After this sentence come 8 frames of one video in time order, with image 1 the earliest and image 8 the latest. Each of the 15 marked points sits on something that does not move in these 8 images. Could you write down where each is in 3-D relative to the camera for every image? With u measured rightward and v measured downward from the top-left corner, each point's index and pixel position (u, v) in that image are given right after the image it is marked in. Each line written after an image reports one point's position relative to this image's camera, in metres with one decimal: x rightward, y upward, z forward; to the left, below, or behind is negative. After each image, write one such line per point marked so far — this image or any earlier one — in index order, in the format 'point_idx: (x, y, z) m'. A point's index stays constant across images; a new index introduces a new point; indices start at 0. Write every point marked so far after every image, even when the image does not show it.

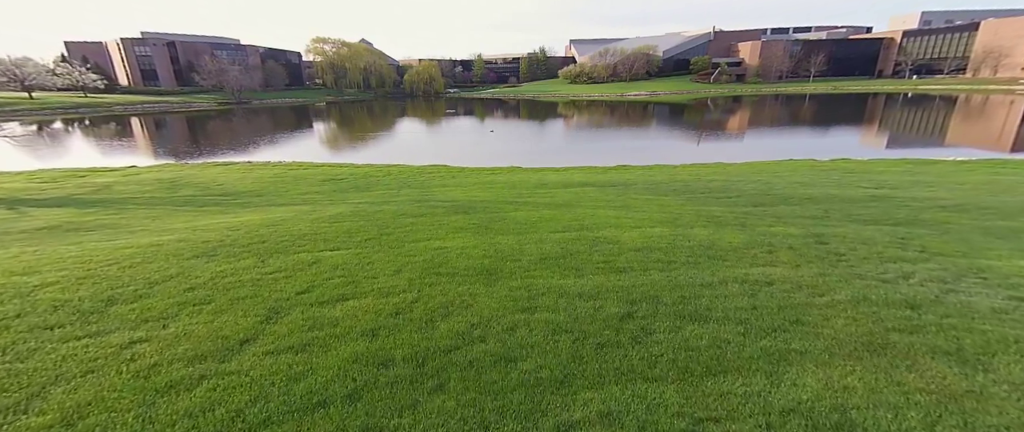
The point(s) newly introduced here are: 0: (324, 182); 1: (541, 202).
0: (-5.7, +1.0, +14.9) m
1: (+0.6, +0.3, +10.0) m
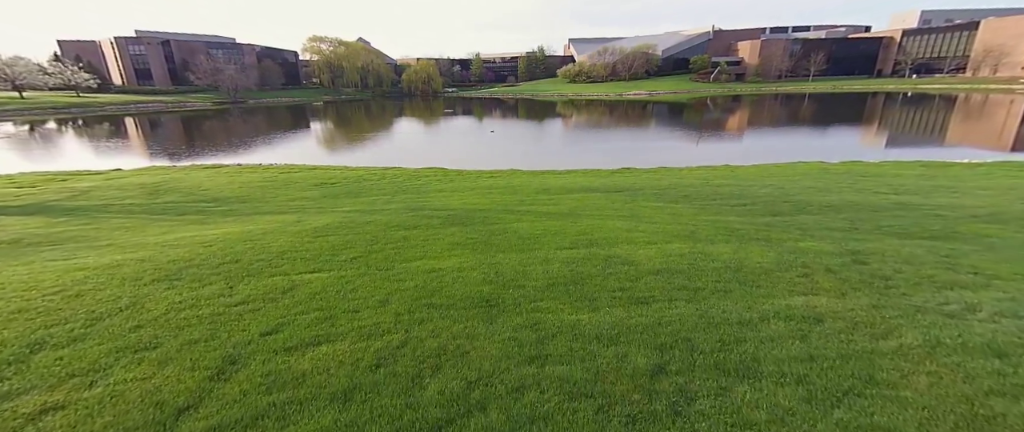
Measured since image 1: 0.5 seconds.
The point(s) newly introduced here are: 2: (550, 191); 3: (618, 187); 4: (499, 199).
0: (-5.7, +0.8, +14.2) m
1: (+0.7, +0.1, +9.3) m
2: (+1.0, +0.7, +12.8) m
3: (+2.8, +0.8, +13.1) m
4: (-0.3, +0.4, +11.5) m
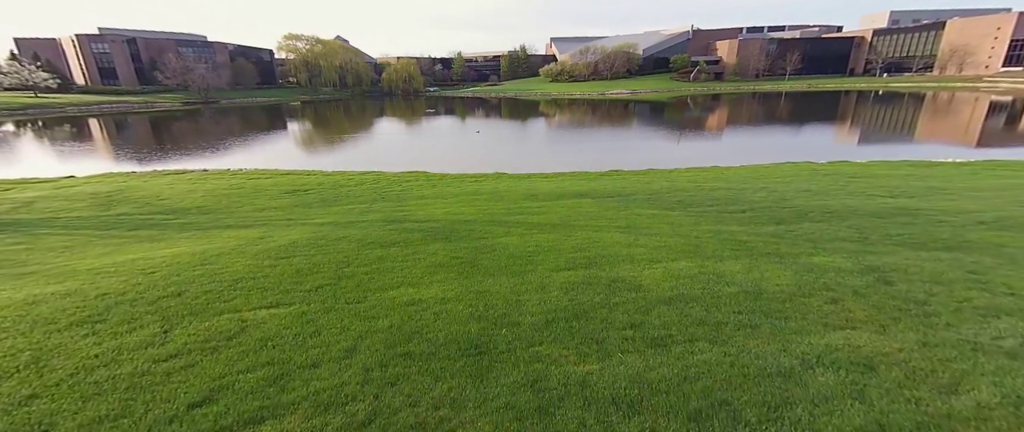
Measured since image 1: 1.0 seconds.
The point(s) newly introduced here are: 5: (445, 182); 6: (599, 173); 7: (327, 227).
0: (-6.2, +0.6, +13.3) m
1: (+0.4, -0.1, +8.7) m
2: (+0.6, +0.5, +12.2) m
3: (+2.4, +0.6, +12.5) m
4: (-0.6, +0.2, +10.8) m
5: (-2.2, +1.1, +15.5) m
6: (+3.0, +1.5, +17.1) m
7: (-3.3, -0.2, +8.7) m
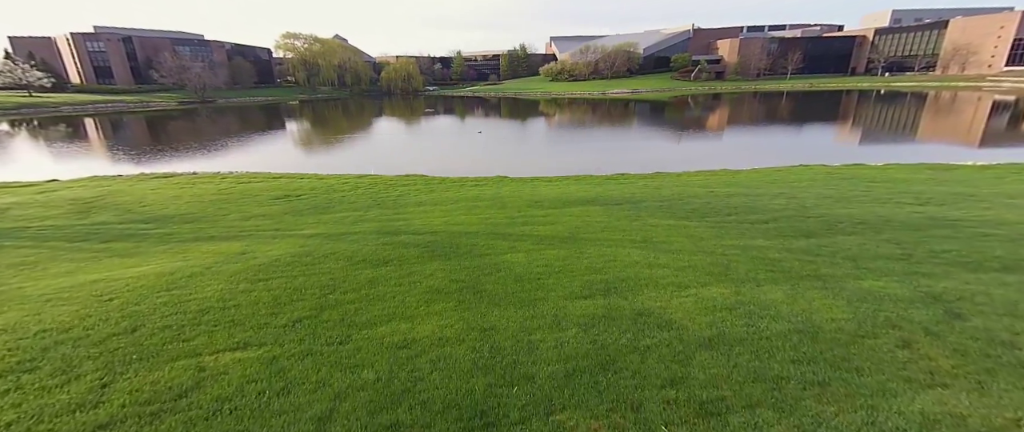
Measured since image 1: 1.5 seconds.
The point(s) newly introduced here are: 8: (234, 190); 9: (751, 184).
0: (-6.1, +0.4, +12.6) m
1: (+0.5, -0.2, +8.0) m
2: (+0.7, +0.3, +11.5) m
3: (+2.5, +0.4, +11.8) m
4: (-0.5, 0.0, +10.1) m
5: (-2.1, +0.9, +14.8) m
6: (+3.1, +1.3, +16.4) m
7: (-3.2, -0.4, +8.0) m
8: (-8.2, +0.8, +14.3) m
9: (+7.0, +0.9, +14.2) m
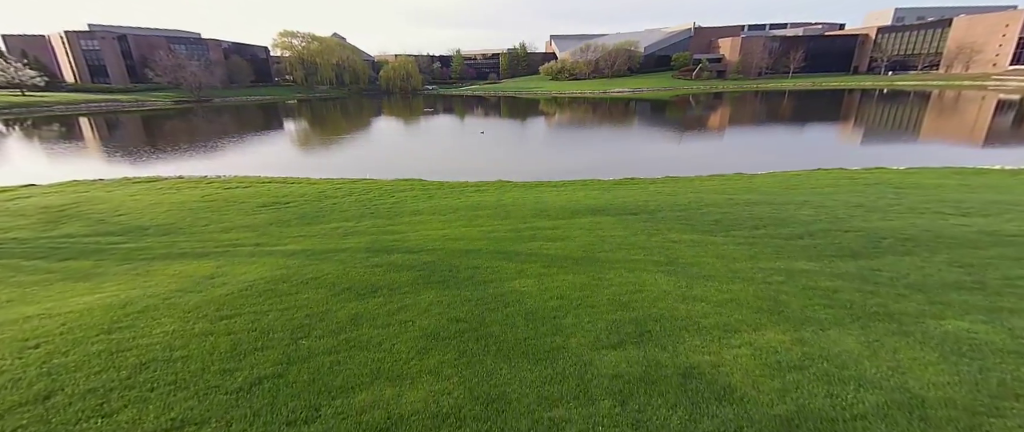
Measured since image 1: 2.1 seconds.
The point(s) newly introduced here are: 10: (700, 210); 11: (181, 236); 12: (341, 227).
0: (-6.0, +0.2, +11.7) m
1: (+0.6, -0.5, +7.1) m
2: (+0.8, +0.1, +10.6) m
3: (+2.6, +0.2, +10.9) m
4: (-0.4, -0.2, +9.3) m
5: (-2.0, +0.7, +14.0) m
6: (+3.1, +1.1, +15.5) m
7: (-3.1, -0.6, +7.2) m
8: (-8.1, +0.5, +13.4) m
9: (+7.1, +0.7, +13.3) m
10: (+4.0, +0.1, +10.3) m
11: (-6.4, -0.4, +9.3) m
12: (-3.4, -0.2, +9.7) m
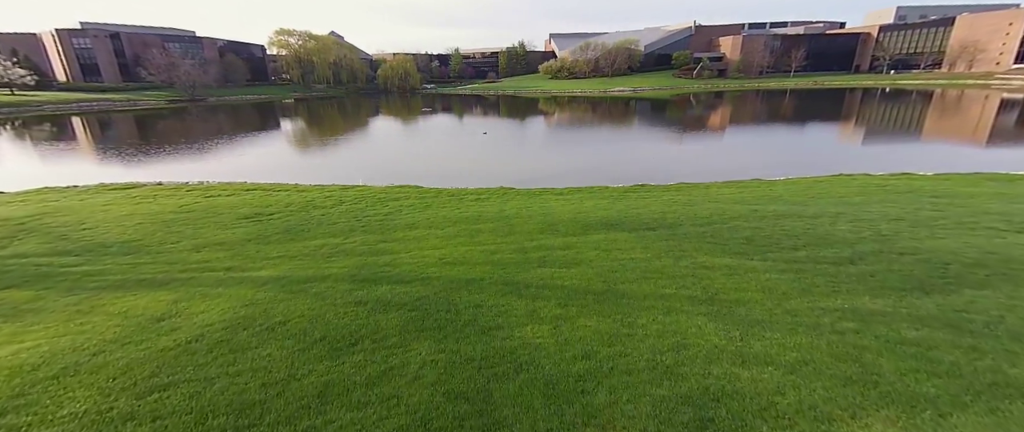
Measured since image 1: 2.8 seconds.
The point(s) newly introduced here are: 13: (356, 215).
0: (-5.9, -0.1, +10.7) m
1: (+0.7, -0.8, +6.1) m
2: (+0.8, -0.2, +9.6) m
3: (+2.7, -0.1, +9.9) m
4: (-0.3, -0.5, +8.2) m
5: (-2.0, +0.4, +12.9) m
6: (+3.2, +0.8, +14.5) m
7: (-3.0, -0.9, +6.1) m
8: (-8.0, +0.2, +12.3) m
9: (+7.1, +0.4, +12.3) m
10: (+4.1, -0.2, +9.3) m
11: (-6.3, -0.7, +8.3) m
12: (-3.3, -0.5, +8.7) m
13: (-3.6, 0.0, +11.3) m
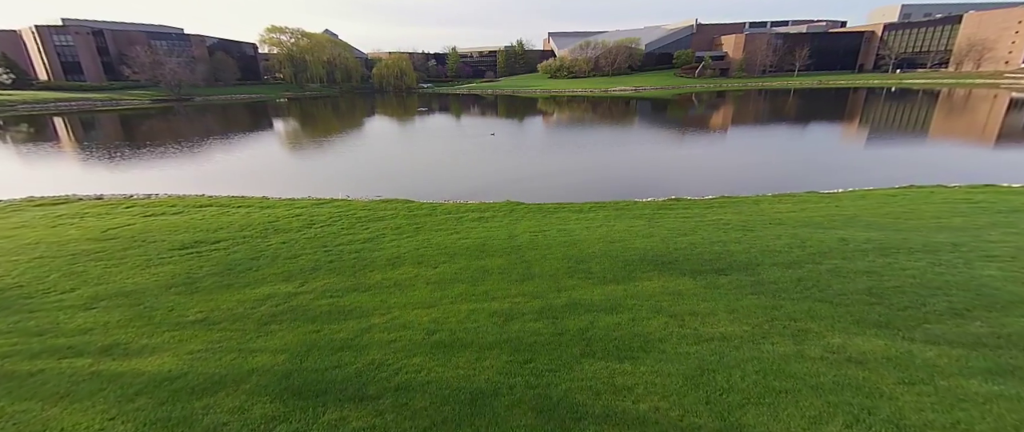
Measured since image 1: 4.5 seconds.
0: (-5.7, -0.7, +8.1) m
1: (+0.9, -1.3, +3.6) m
2: (+1.1, -0.7, +7.1) m
3: (+2.9, -0.6, +7.4) m
4: (-0.1, -1.0, +5.7) m
5: (-1.7, -0.1, +10.4) m
6: (+3.4, +0.3, +12.0) m
7: (-2.8, -1.4, +3.6) m
8: (-7.8, -0.3, +9.8) m
9: (+7.4, -0.1, +9.8) m
10: (+4.3, -0.7, +6.8) m
11: (-6.0, -1.2, +5.7) m
12: (-3.1, -1.1, +6.2) m
13: (-3.4, -0.5, +8.7) m
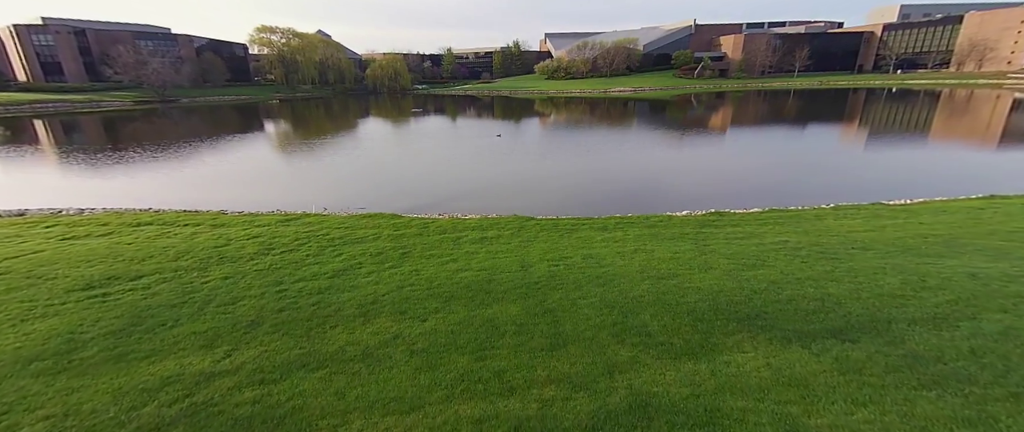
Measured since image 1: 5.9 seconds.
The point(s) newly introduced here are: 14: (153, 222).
0: (-5.5, -1.1, +5.9) m
1: (+1.2, -1.7, +1.4) m
2: (+1.3, -1.1, +4.9) m
3: (+3.1, -1.0, +5.3) m
4: (+0.1, -1.4, +3.6) m
5: (-1.5, -0.5, +8.2) m
6: (+3.6, -0.1, +9.8) m
7: (-2.5, -1.8, +1.4) m
8: (-7.6, -0.7, +7.6) m
9: (+7.6, -0.4, +7.7) m
10: (+4.6, -1.0, +4.7) m
11: (-5.8, -1.6, +3.5) m
12: (-2.8, -1.4, +4.0) m
13: (-3.2, -0.9, +6.5) m
14: (-7.2, -0.1, +9.9) m
